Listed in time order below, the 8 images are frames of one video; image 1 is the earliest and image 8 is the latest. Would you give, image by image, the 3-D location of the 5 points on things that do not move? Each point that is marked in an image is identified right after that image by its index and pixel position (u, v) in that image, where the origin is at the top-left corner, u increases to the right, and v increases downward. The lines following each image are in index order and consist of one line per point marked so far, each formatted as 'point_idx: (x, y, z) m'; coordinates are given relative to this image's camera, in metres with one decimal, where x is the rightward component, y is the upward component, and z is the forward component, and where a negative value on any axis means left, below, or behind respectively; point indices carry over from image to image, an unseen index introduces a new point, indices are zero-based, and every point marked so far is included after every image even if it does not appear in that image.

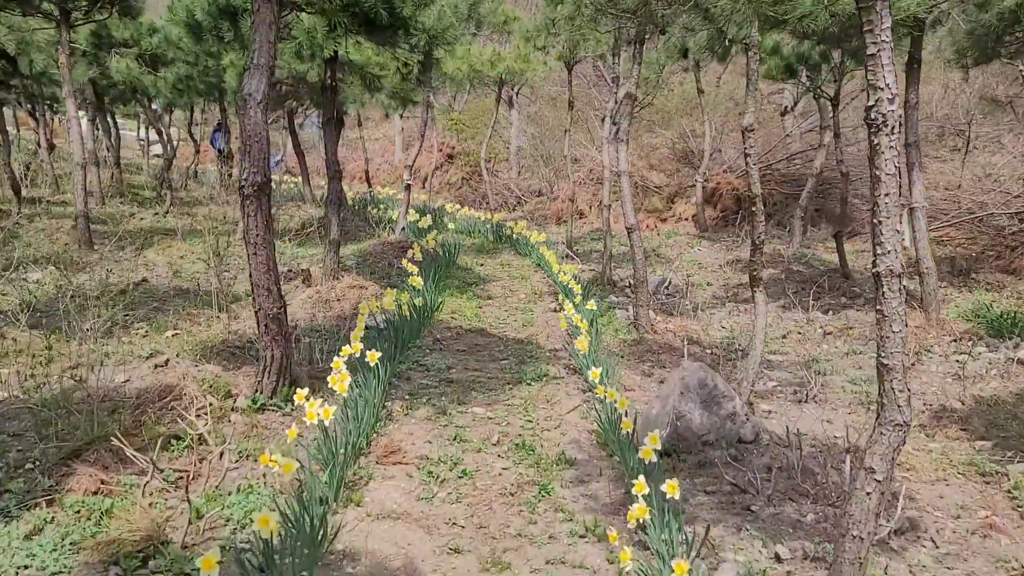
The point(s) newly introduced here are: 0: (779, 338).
0: (+1.7, -0.3, +5.4) m
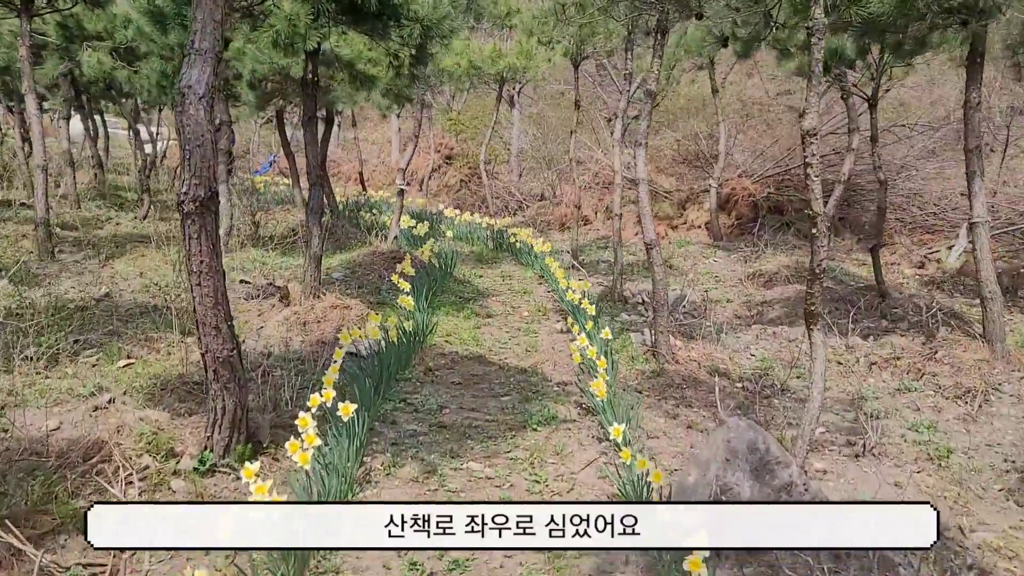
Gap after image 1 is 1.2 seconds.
0: (+1.7, -0.5, +4.7) m
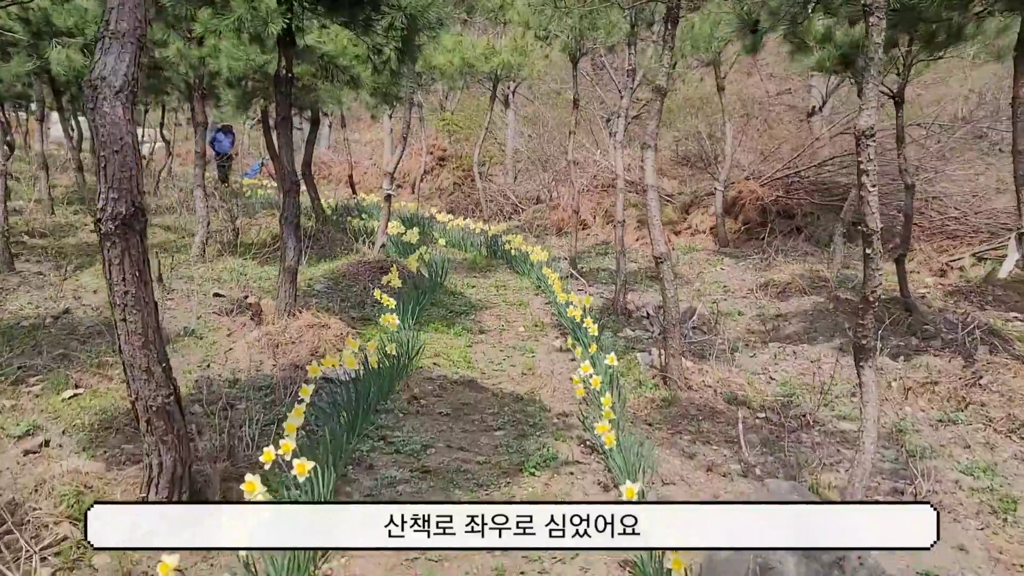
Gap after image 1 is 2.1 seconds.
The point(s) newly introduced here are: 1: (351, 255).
0: (+1.7, -0.5, +4.3) m
1: (-1.5, +0.3, +8.0) m
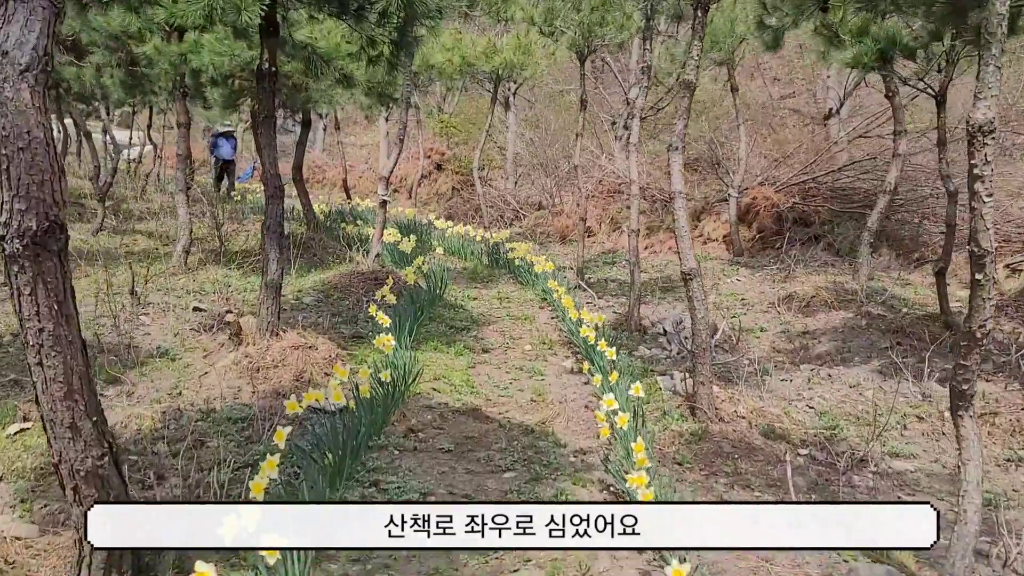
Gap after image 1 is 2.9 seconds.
0: (+1.7, -0.6, +3.8) m
1: (-1.5, +0.2, +7.6) m
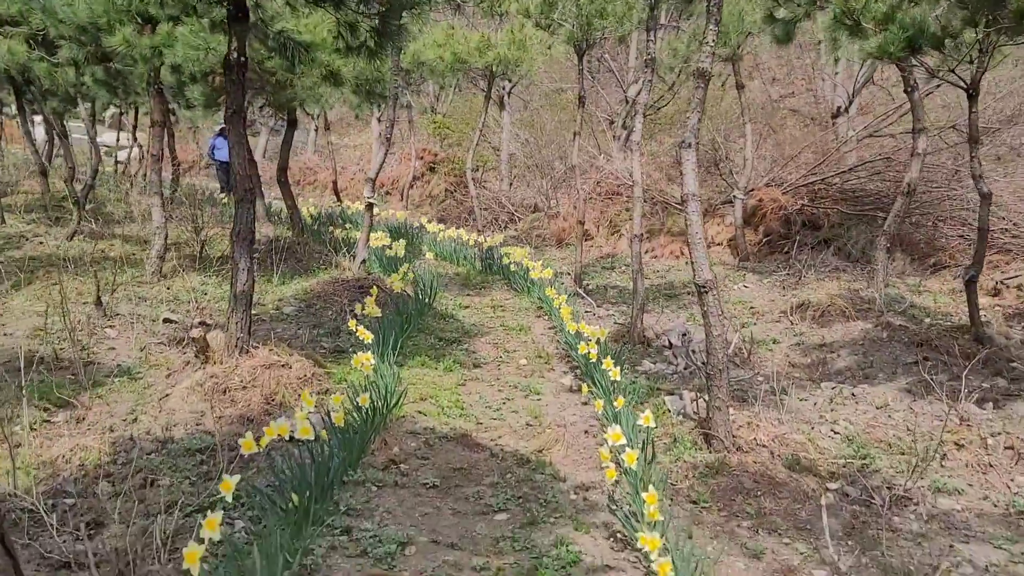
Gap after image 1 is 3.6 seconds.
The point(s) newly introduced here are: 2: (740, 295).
0: (+1.7, -0.7, +3.4) m
1: (-1.6, +0.1, +7.2) m
2: (+1.9, 0.0, +6.8) m
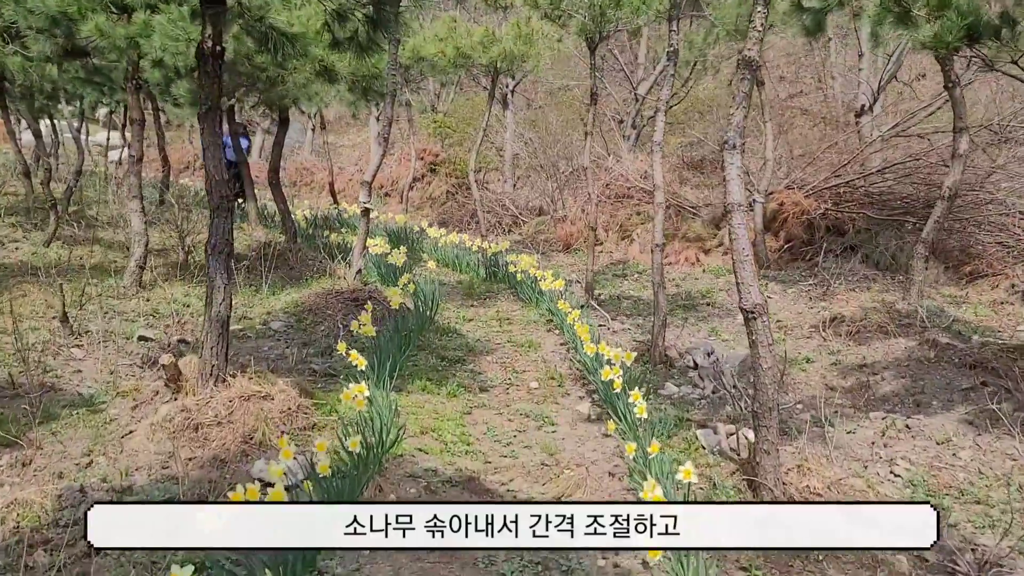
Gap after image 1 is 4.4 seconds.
0: (+1.8, -0.8, +2.9) m
1: (-1.5, +0.1, +6.7) m
2: (+1.9, -0.1, +6.4) m
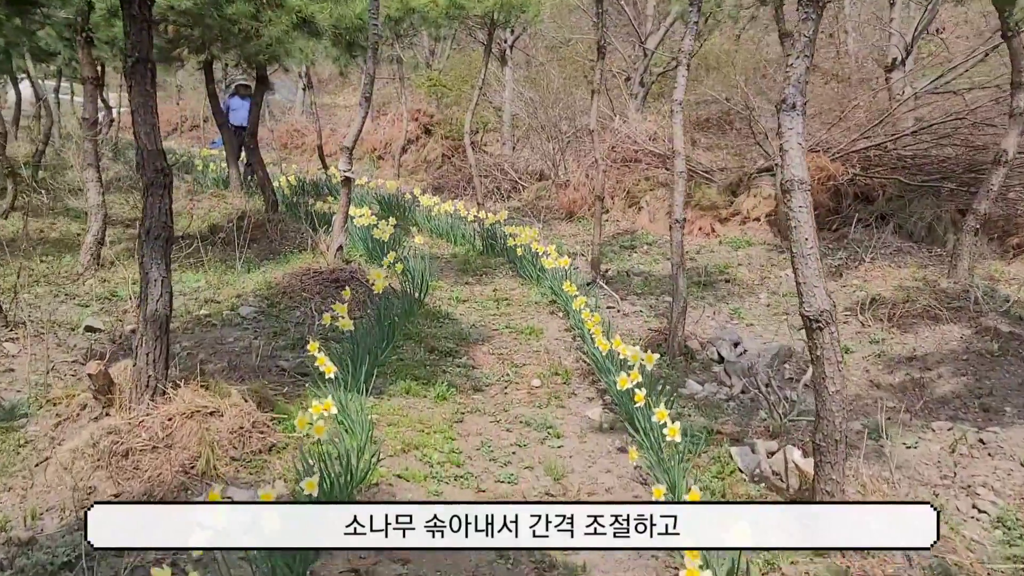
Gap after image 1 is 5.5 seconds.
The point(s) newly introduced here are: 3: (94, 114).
0: (+1.8, -0.8, +2.3) m
1: (-1.5, +0.2, +6.1) m
2: (+1.9, 0.0, +5.7) m
3: (-2.8, +1.2, +5.7) m
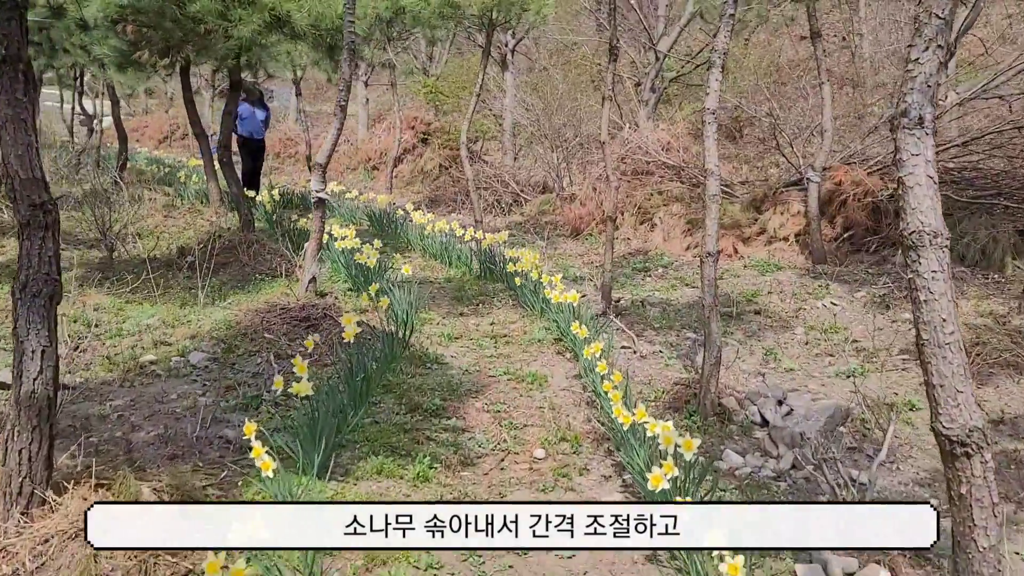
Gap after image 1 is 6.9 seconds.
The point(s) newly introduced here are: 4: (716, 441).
0: (+1.8, -0.9, +1.6) m
1: (-1.5, 0.0, +5.3) m
2: (+1.9, -0.2, +5.0) m
3: (-2.8, +1.0, +5.0) m
4: (+0.8, -0.6, +3.4) m
